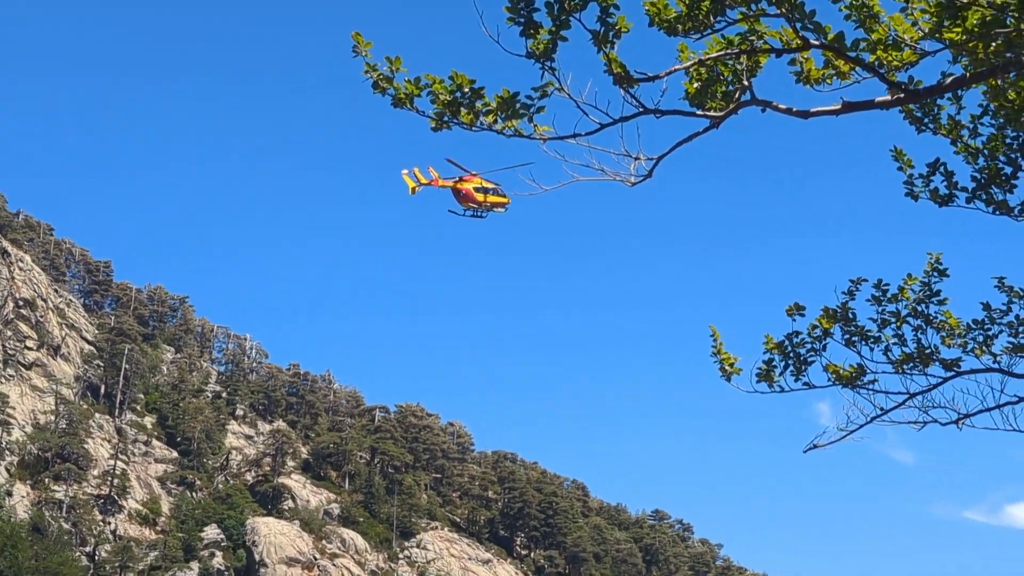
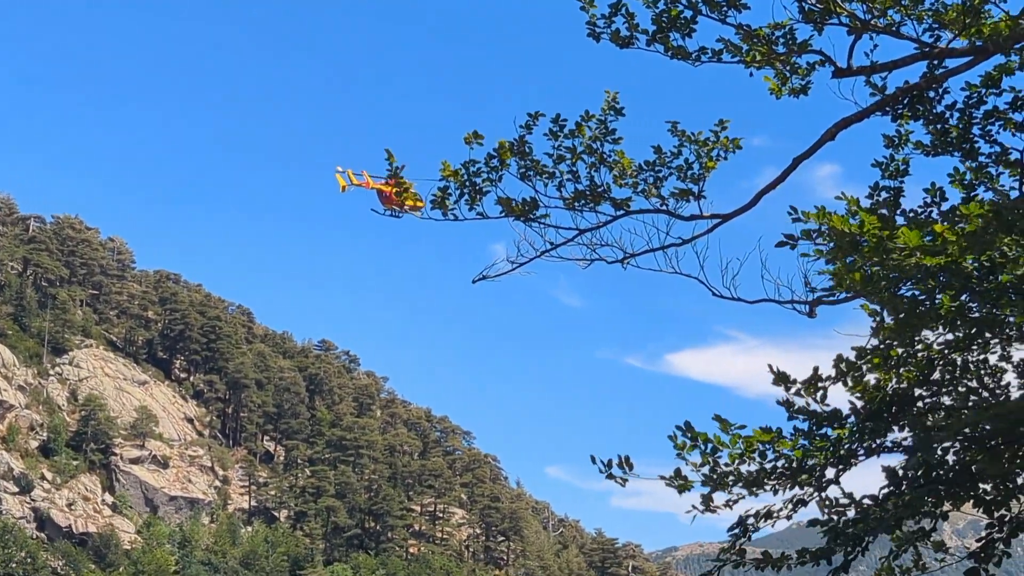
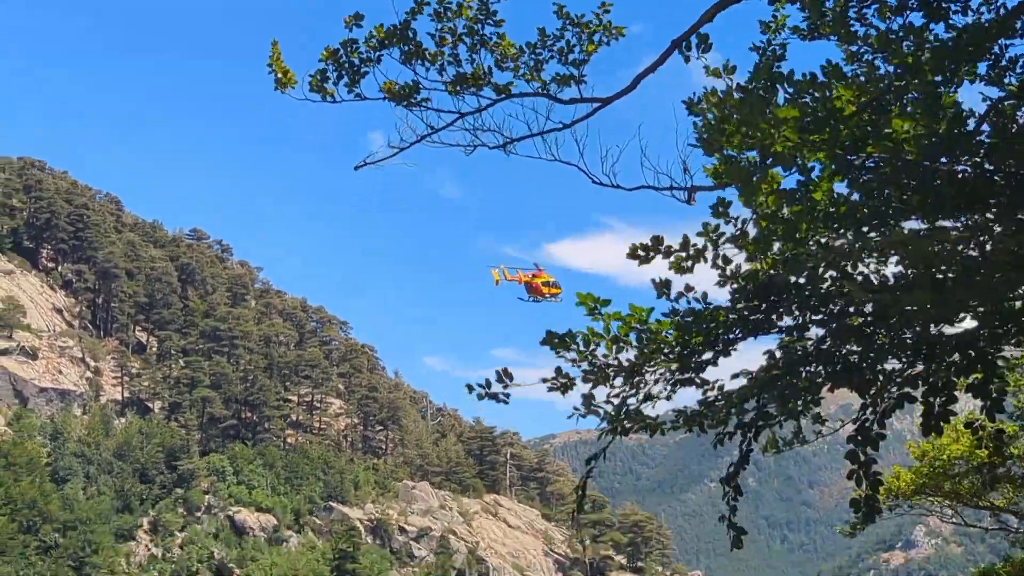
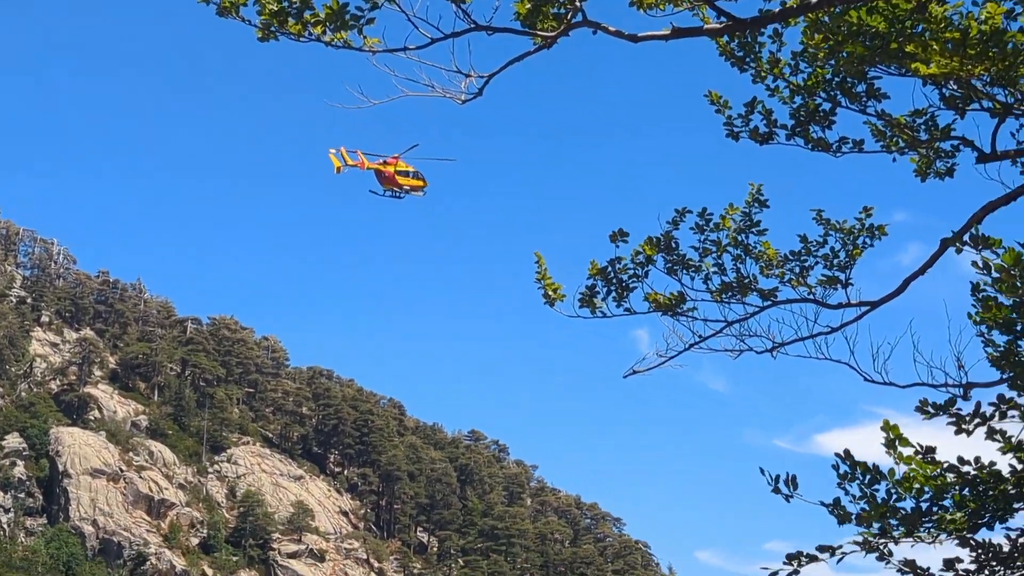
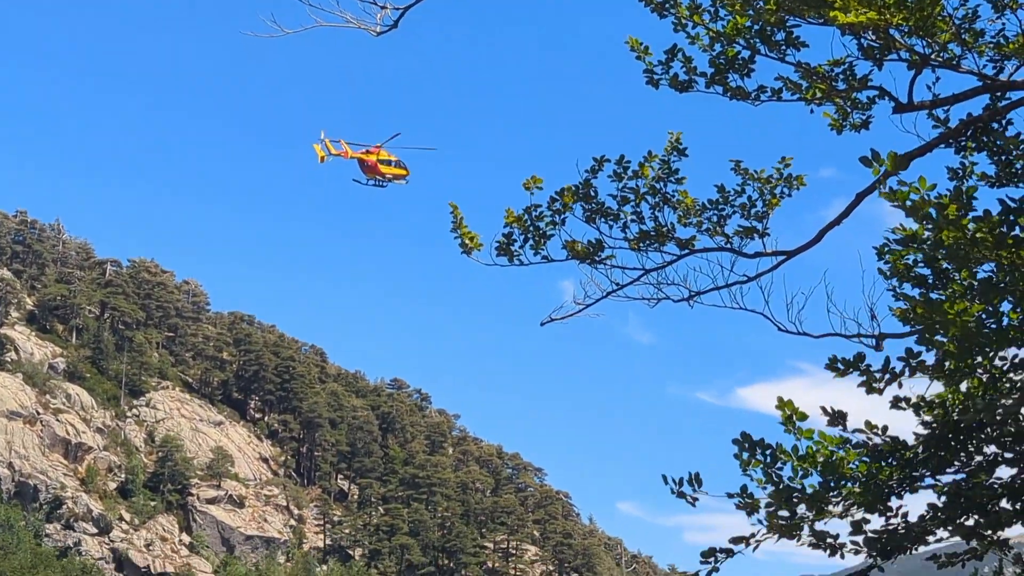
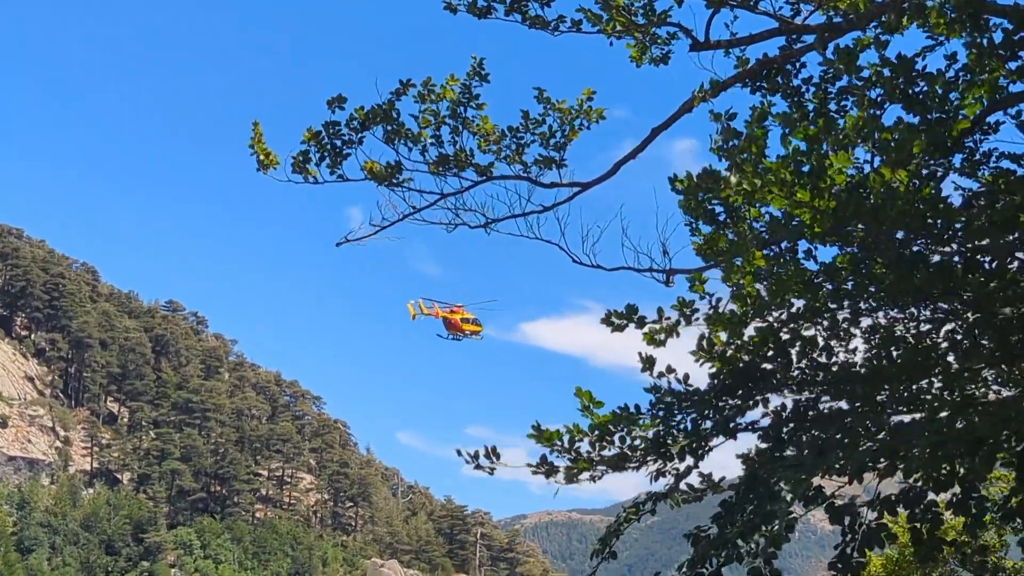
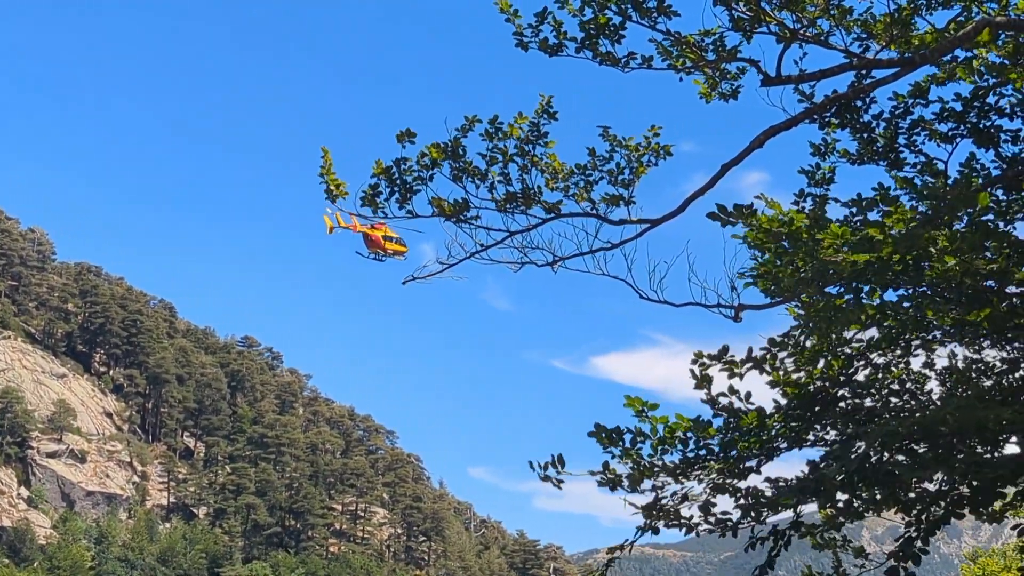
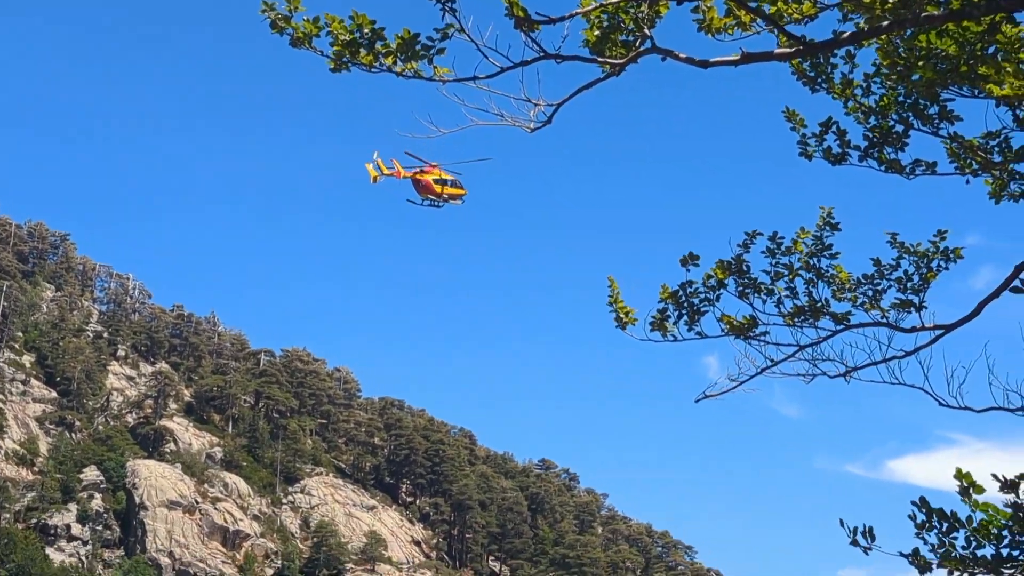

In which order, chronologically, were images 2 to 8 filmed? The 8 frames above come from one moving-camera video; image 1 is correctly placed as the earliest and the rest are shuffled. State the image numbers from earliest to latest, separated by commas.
8, 4, 5, 2, 7, 6, 3
